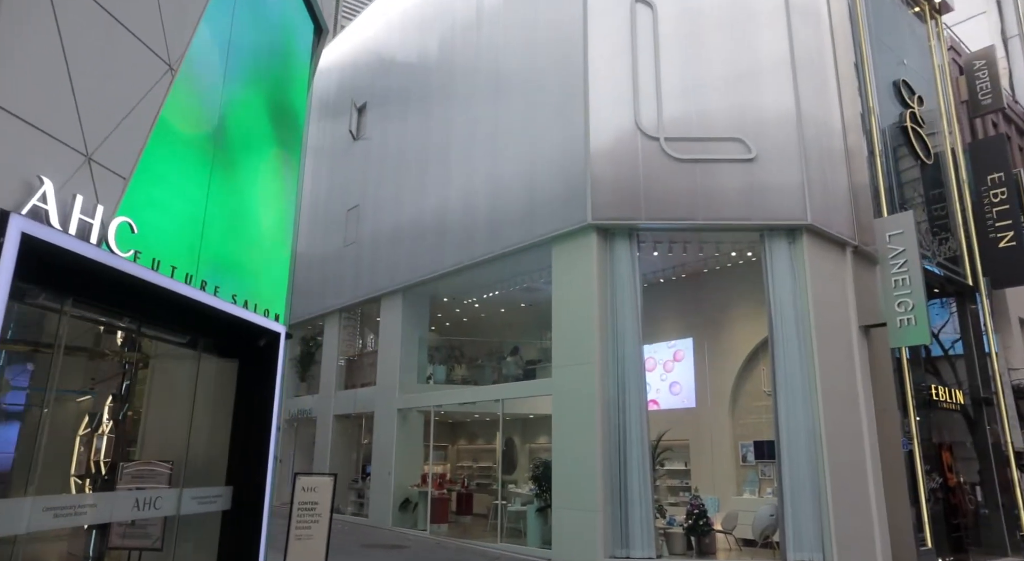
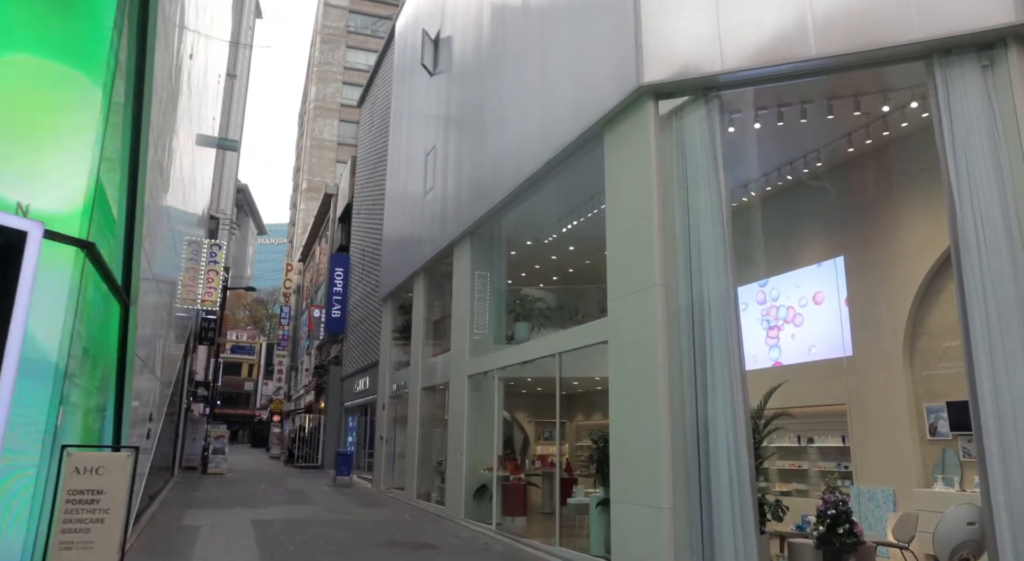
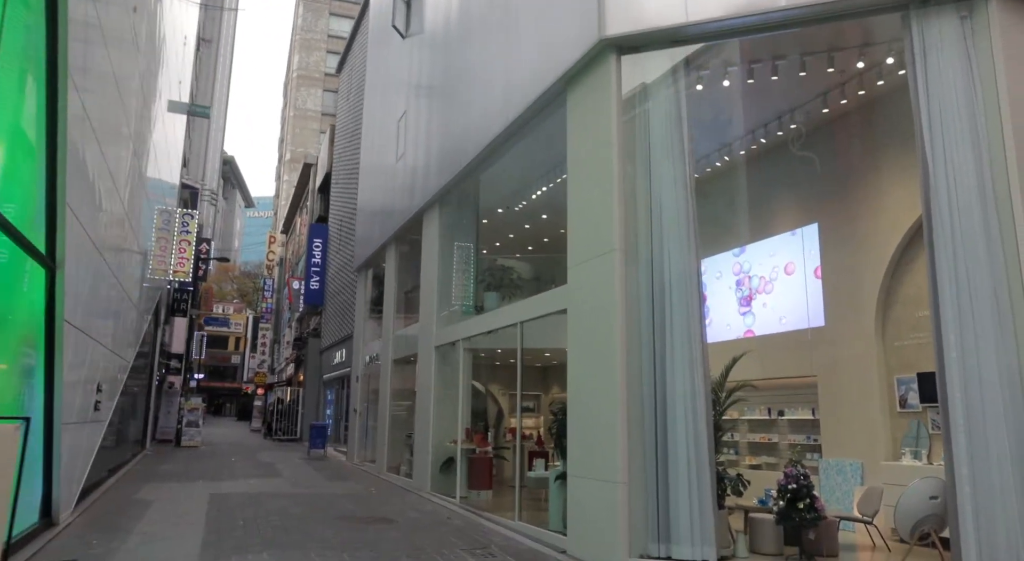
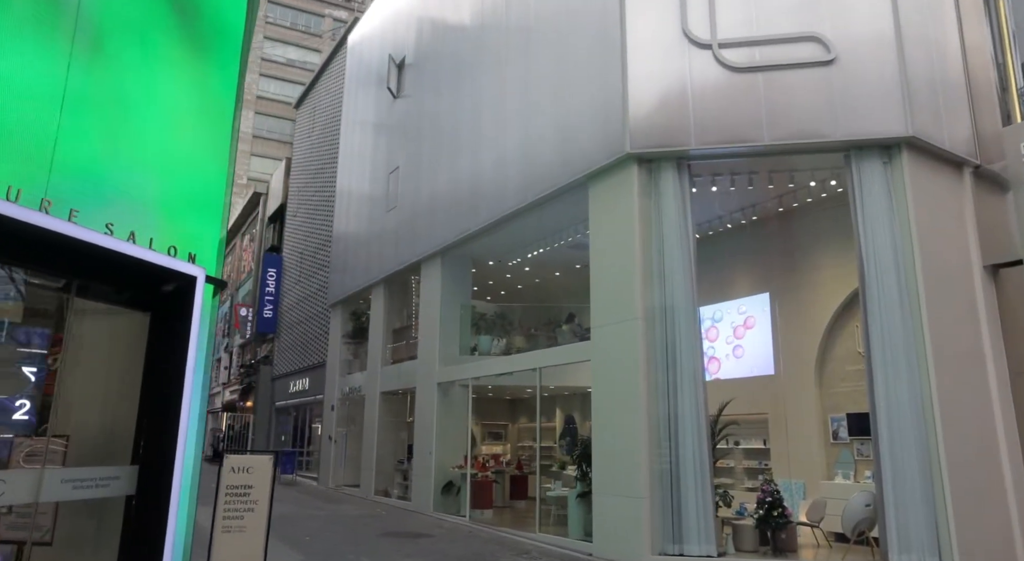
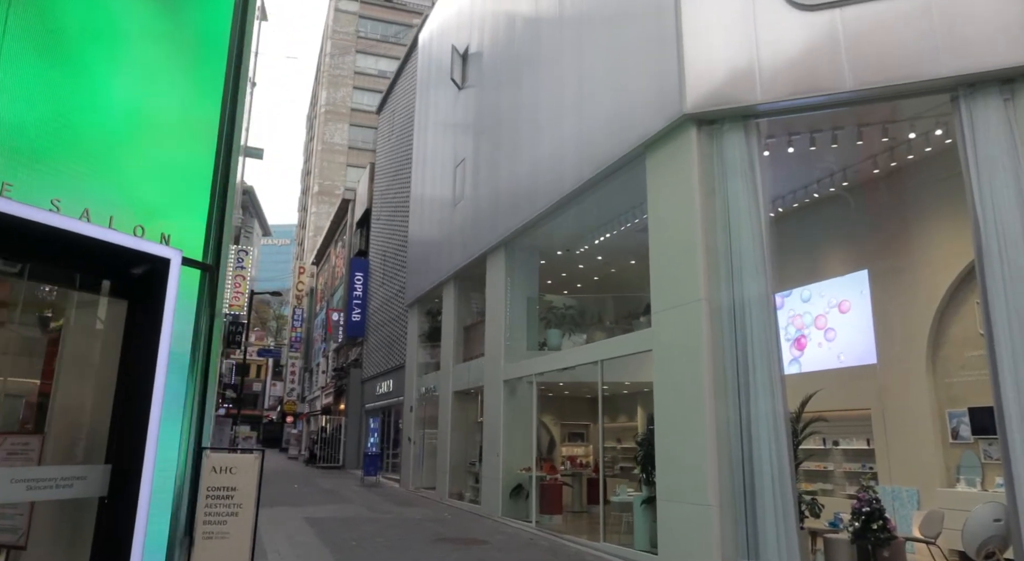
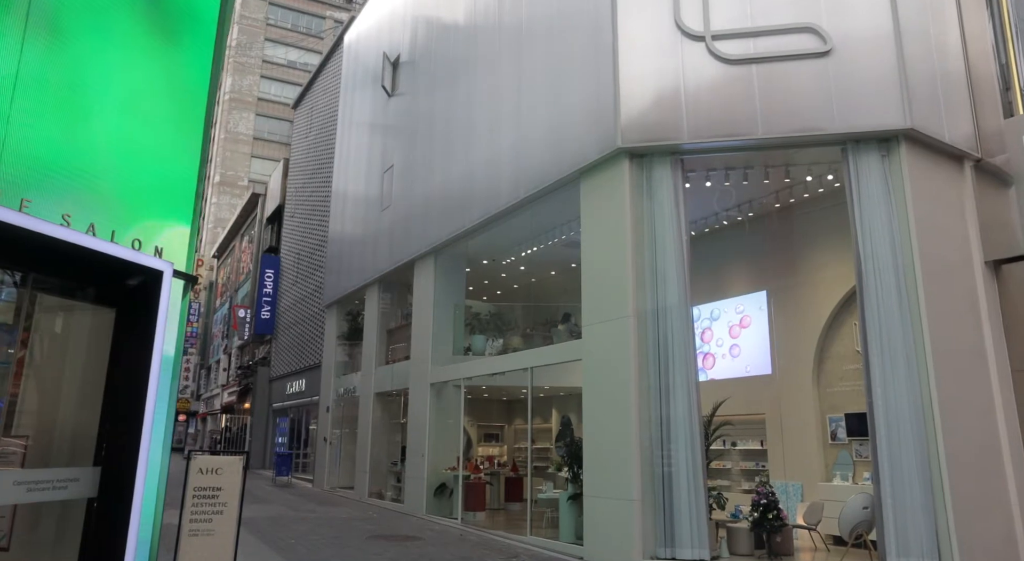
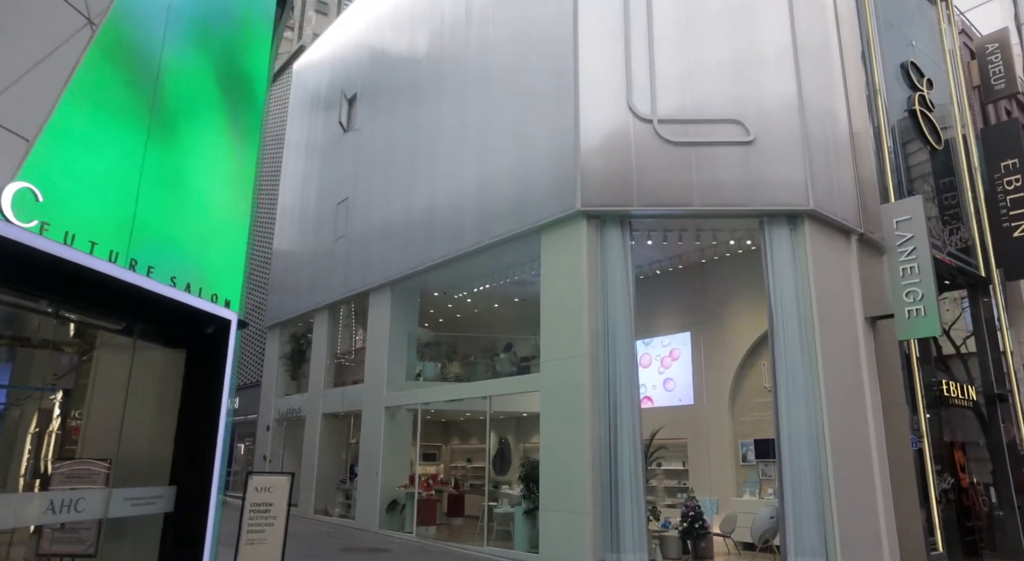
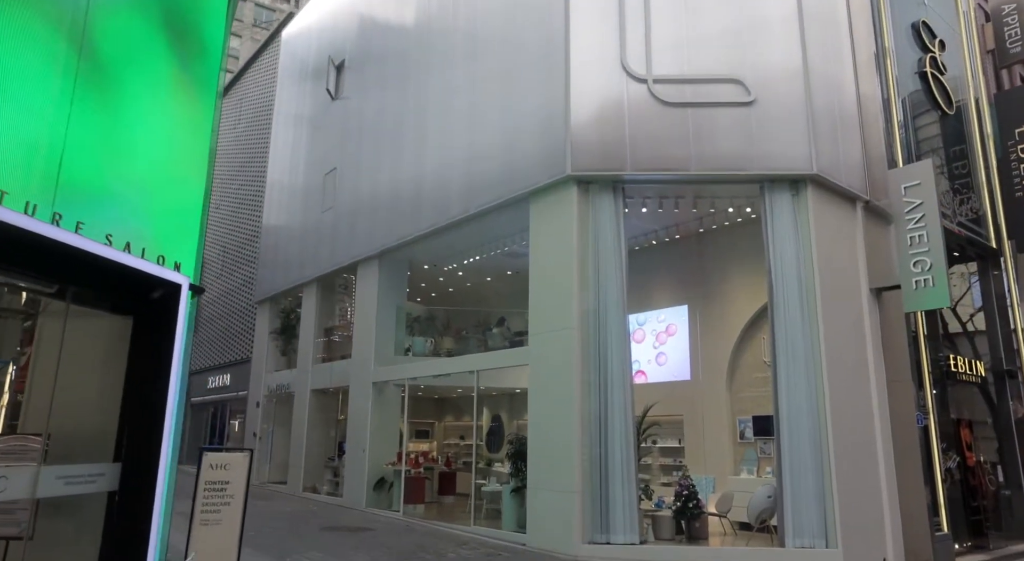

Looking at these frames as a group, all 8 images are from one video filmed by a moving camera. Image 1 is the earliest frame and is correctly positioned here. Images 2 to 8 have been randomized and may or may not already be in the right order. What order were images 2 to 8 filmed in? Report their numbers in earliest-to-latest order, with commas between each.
7, 8, 4, 6, 5, 2, 3
